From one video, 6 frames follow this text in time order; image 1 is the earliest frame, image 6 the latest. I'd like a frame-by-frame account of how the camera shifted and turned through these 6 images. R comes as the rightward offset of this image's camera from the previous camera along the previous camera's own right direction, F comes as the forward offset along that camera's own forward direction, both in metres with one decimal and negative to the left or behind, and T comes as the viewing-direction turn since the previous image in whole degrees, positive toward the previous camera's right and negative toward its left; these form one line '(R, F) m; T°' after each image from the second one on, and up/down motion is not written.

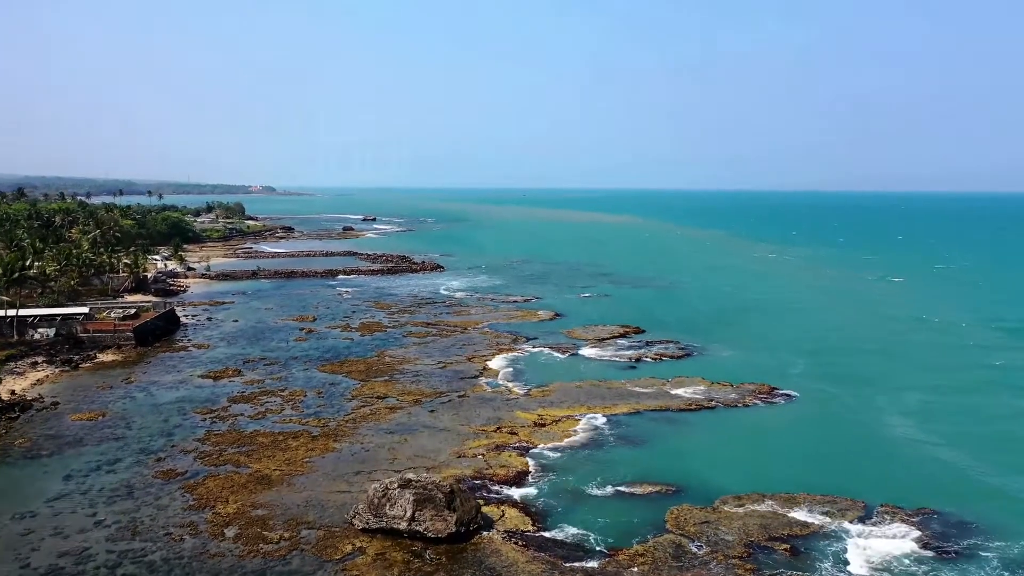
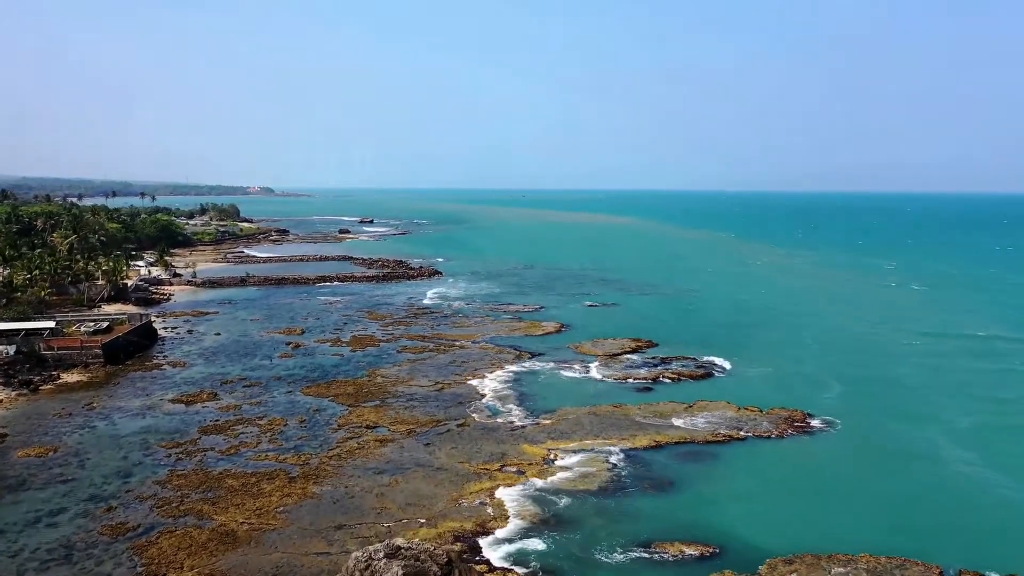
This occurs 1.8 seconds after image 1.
(-0.3, +3.6) m; 0°
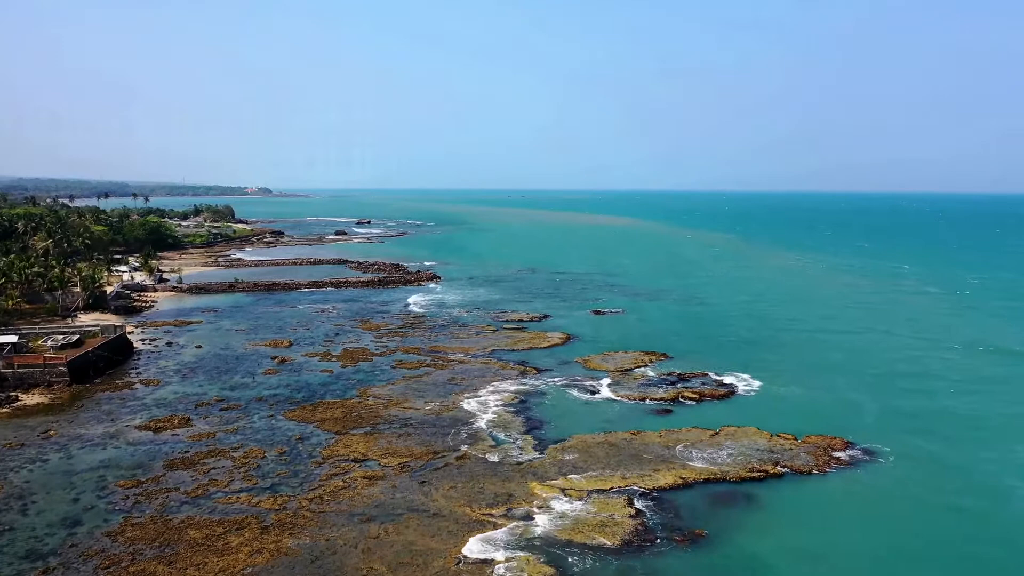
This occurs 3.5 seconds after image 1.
(-0.3, +3.4) m; 0°
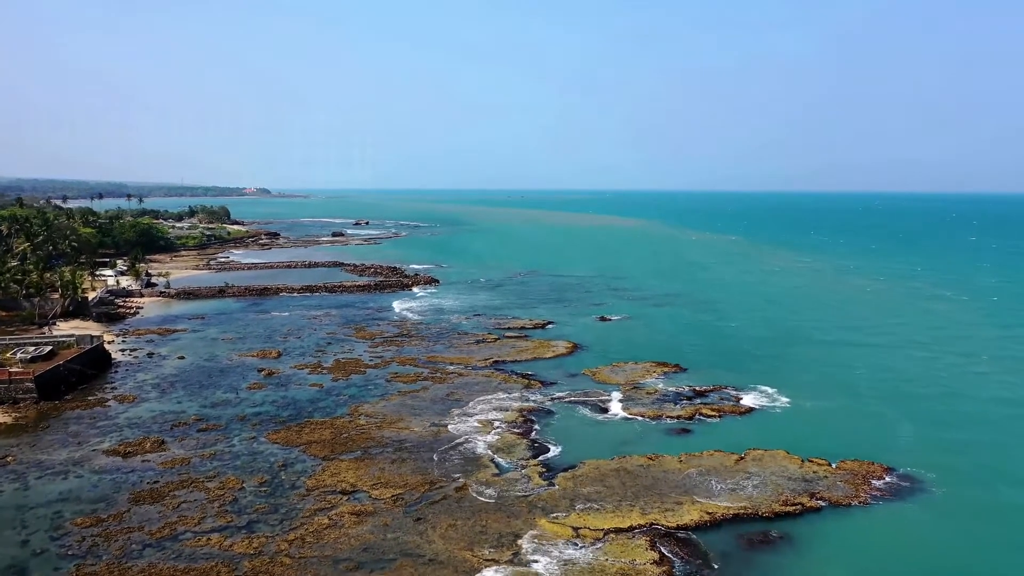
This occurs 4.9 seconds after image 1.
(-0.2, +2.7) m; 0°
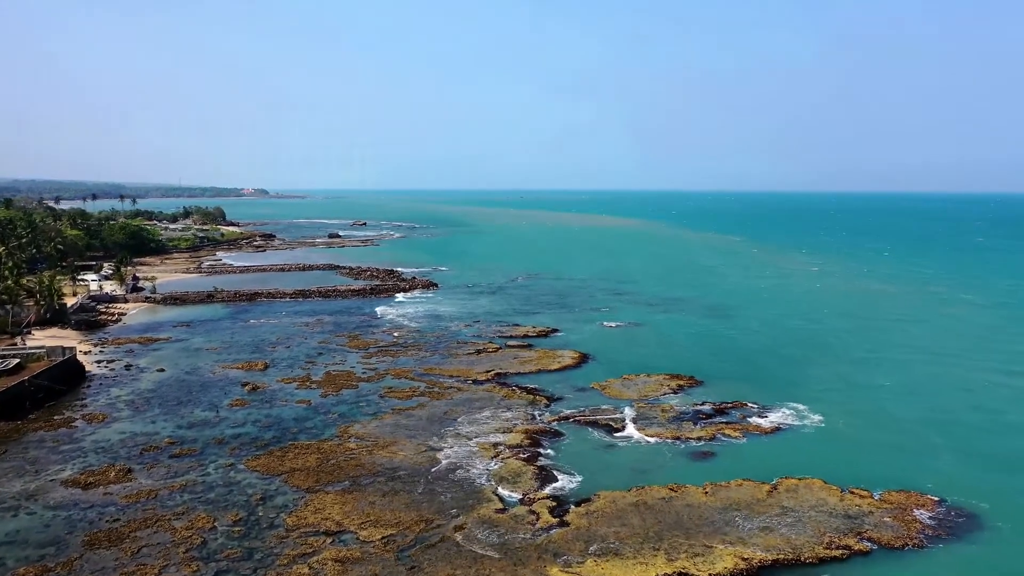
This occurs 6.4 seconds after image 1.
(-0.2, +2.8) m; 0°
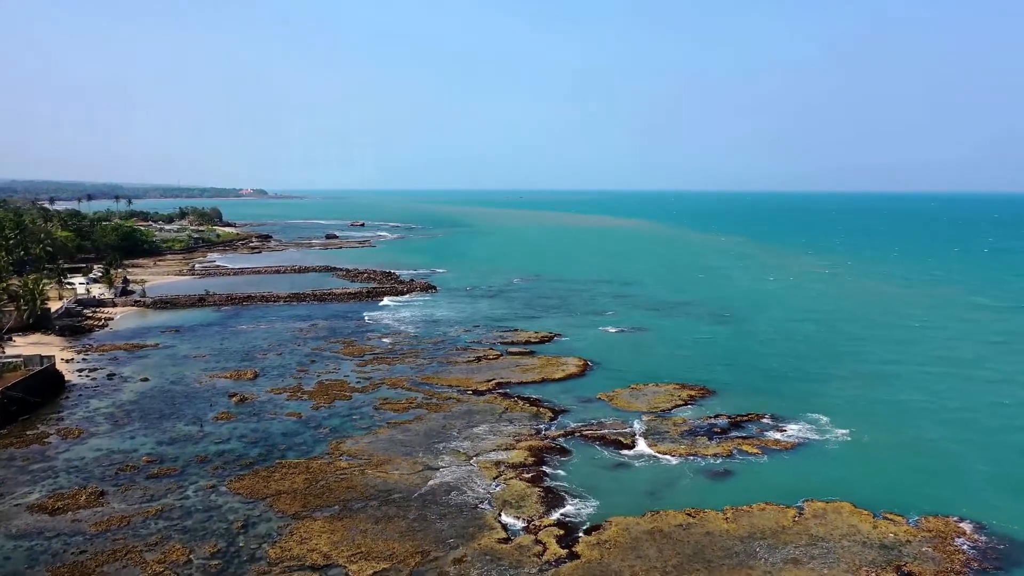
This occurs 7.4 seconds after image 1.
(-0.1, +1.9) m; 0°
